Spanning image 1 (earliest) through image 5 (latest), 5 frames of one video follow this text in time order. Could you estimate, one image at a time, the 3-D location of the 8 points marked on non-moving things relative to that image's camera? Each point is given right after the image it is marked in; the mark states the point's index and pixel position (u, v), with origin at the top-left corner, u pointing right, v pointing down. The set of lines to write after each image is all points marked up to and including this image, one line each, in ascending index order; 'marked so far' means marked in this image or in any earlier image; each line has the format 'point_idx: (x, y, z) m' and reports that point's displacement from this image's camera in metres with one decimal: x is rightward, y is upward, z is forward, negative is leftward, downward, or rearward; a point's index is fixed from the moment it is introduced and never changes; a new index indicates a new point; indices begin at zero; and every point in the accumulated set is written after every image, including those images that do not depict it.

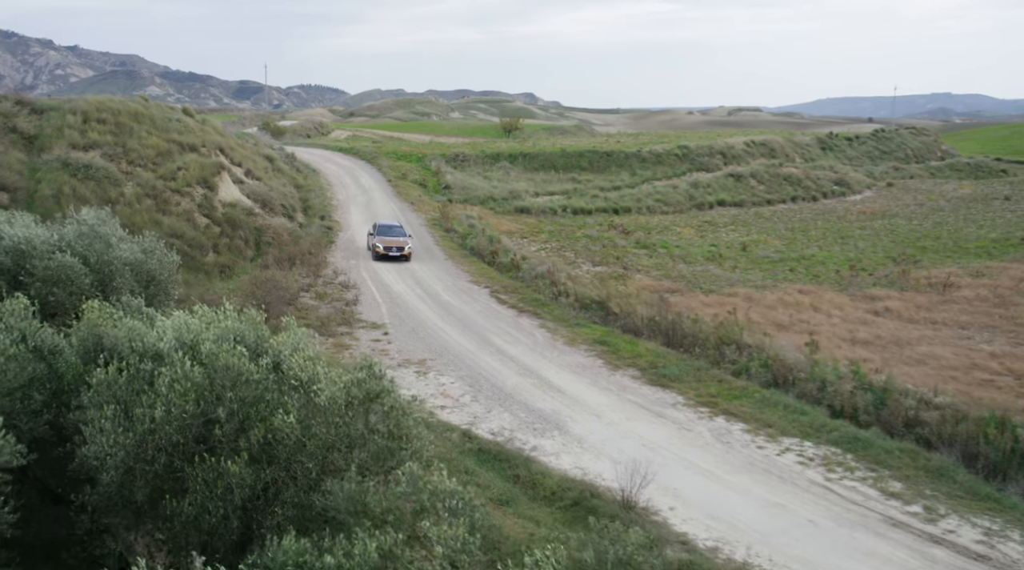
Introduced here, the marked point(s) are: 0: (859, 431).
0: (+7.2, -3.0, +18.2) m
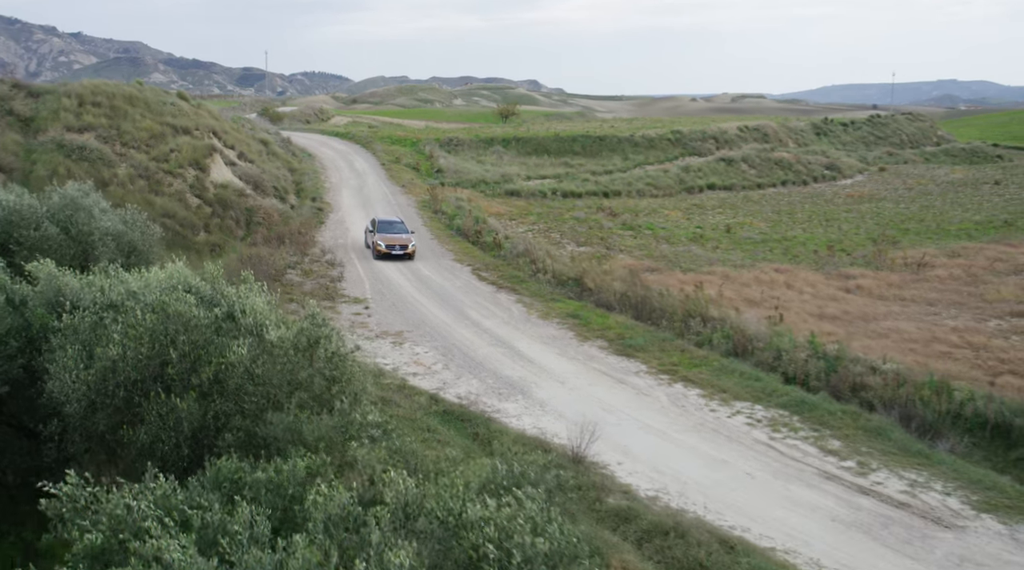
0: (+6.4, -2.4, +19.2) m
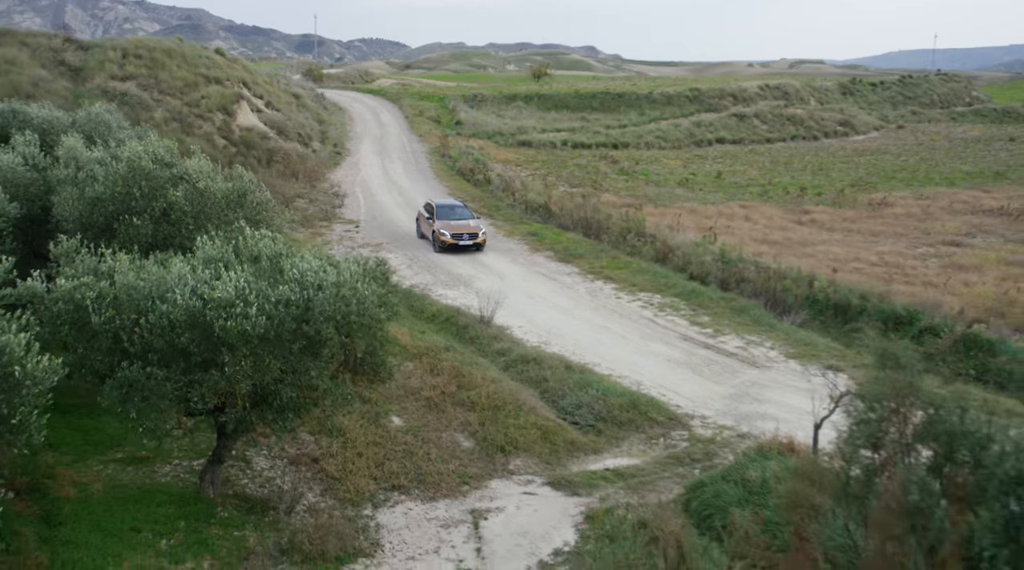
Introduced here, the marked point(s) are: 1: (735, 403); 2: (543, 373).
0: (+4.8, 0.0, +22.8) m
1: (+3.9, -2.1, +15.4) m
2: (+0.6, -1.6, +16.1) m
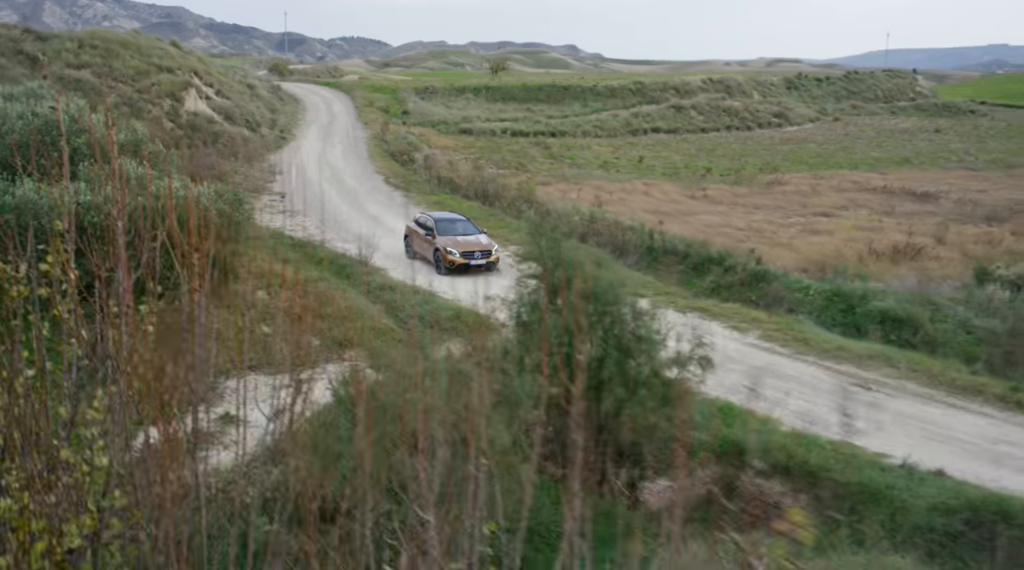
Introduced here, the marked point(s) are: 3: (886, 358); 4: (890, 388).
0: (+1.5, +1.3, +26.5) m
1: (+0.7, -0.7, +19.1) m
2: (-2.7, -0.2, +19.7) m
3: (+6.8, -1.3, +16.0) m
4: (+6.4, -1.7, +14.9) m
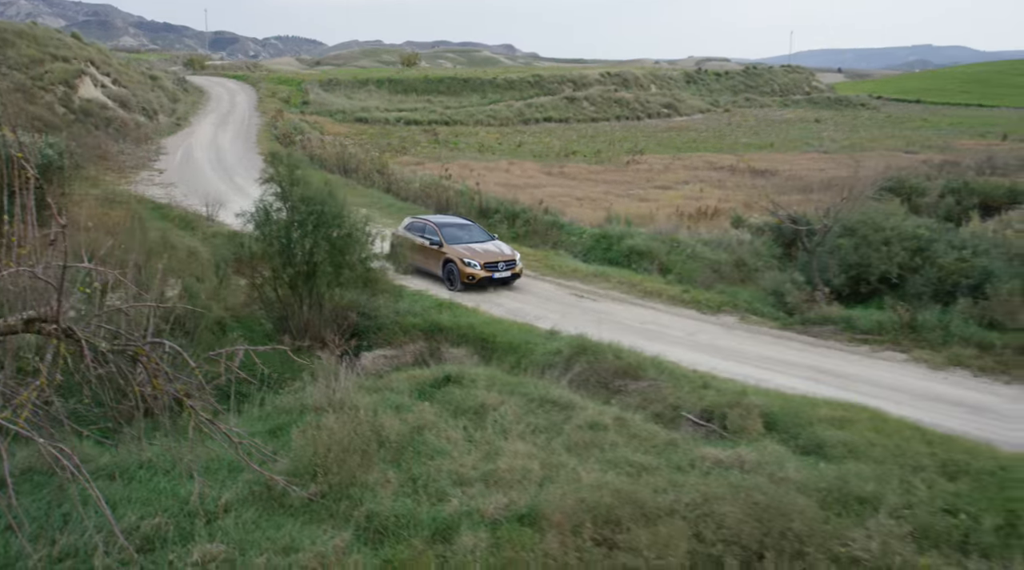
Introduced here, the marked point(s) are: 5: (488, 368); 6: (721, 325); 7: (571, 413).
0: (-3.9, +2.8, +30.1) m
1: (-4.2, +0.8, +22.6) m
2: (-7.6, +1.2, +23.1) m
3: (+2.1, +0.2, +20.0) m
4: (+1.8, -0.2, +18.8) m
5: (-0.3, -1.2, +12.3) m
6: (+3.9, -0.7, +16.4) m
7: (+0.7, -1.5, +10.7) m
